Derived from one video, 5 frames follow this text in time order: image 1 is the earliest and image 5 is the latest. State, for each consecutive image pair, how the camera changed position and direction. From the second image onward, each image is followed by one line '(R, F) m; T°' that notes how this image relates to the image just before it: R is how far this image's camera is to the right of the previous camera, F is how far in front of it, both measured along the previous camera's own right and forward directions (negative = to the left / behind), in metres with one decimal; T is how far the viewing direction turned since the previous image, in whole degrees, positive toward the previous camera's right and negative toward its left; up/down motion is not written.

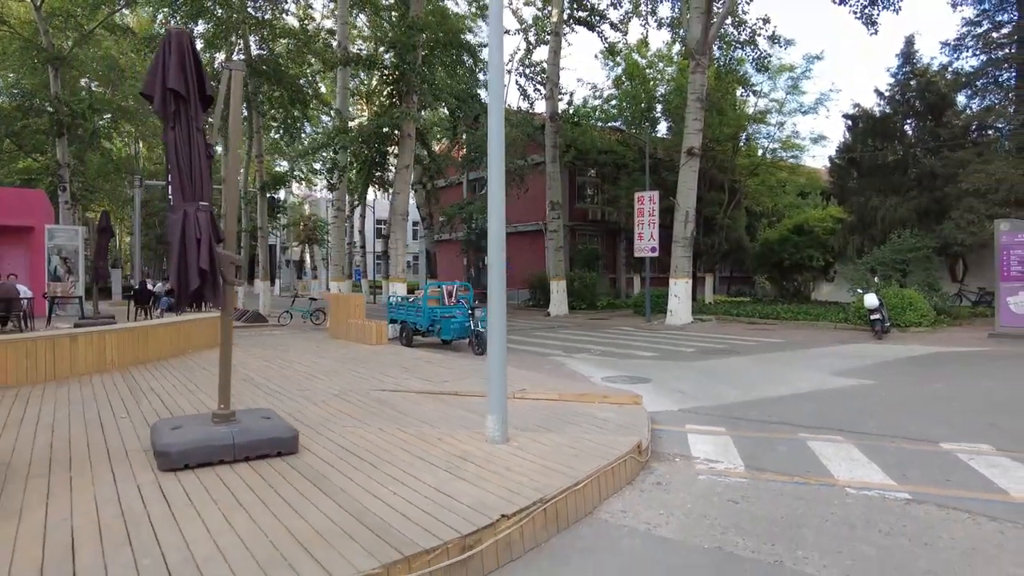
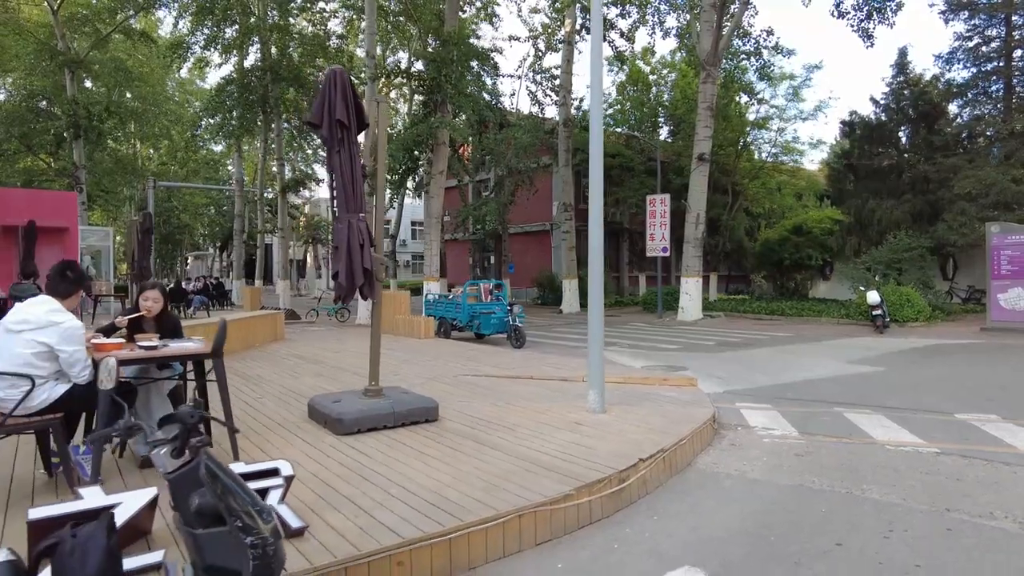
(-1.1, -1.0) m; +1°
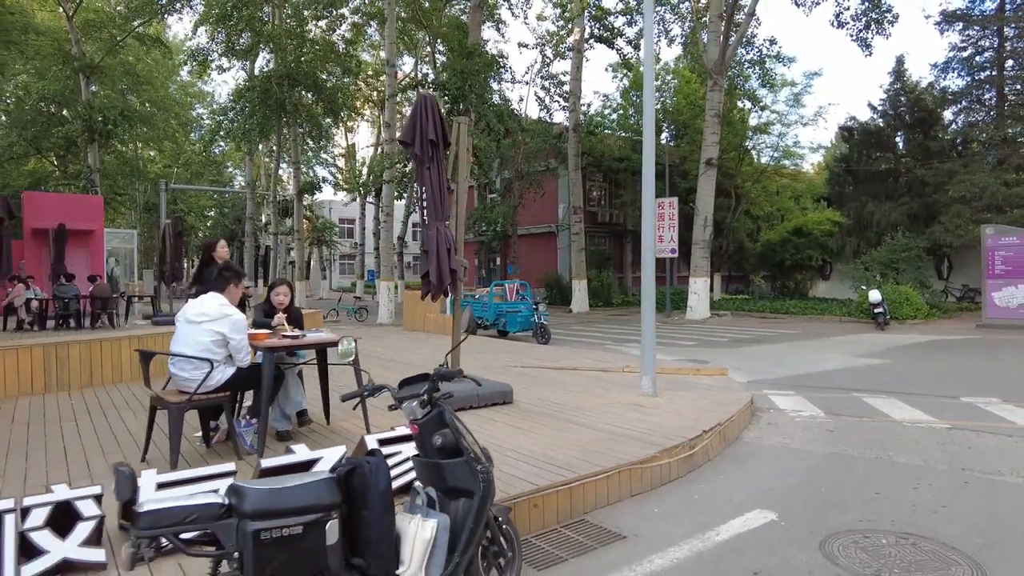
(-0.8, -0.8) m; +1°
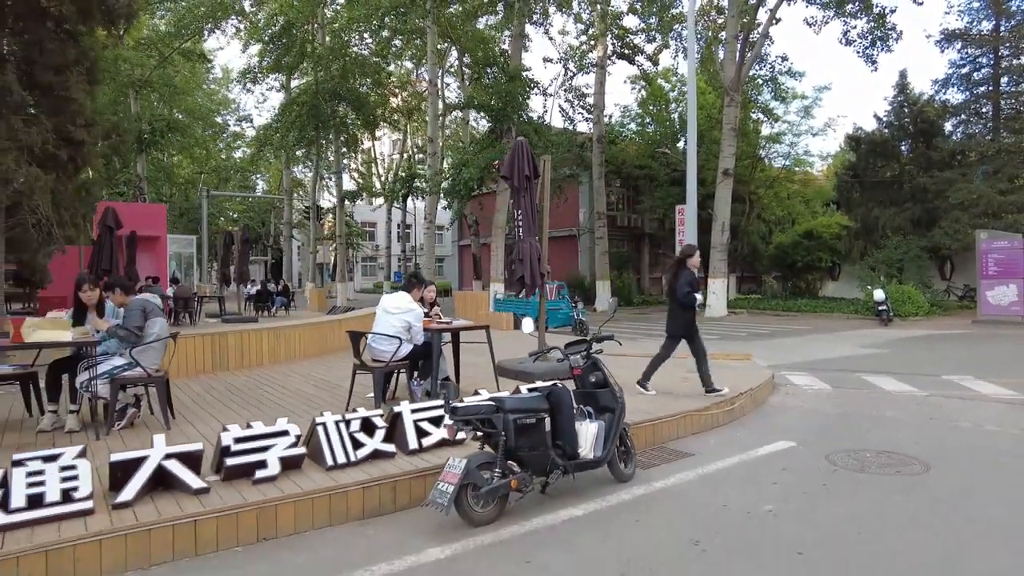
(-0.9, -2.0) m; -1°
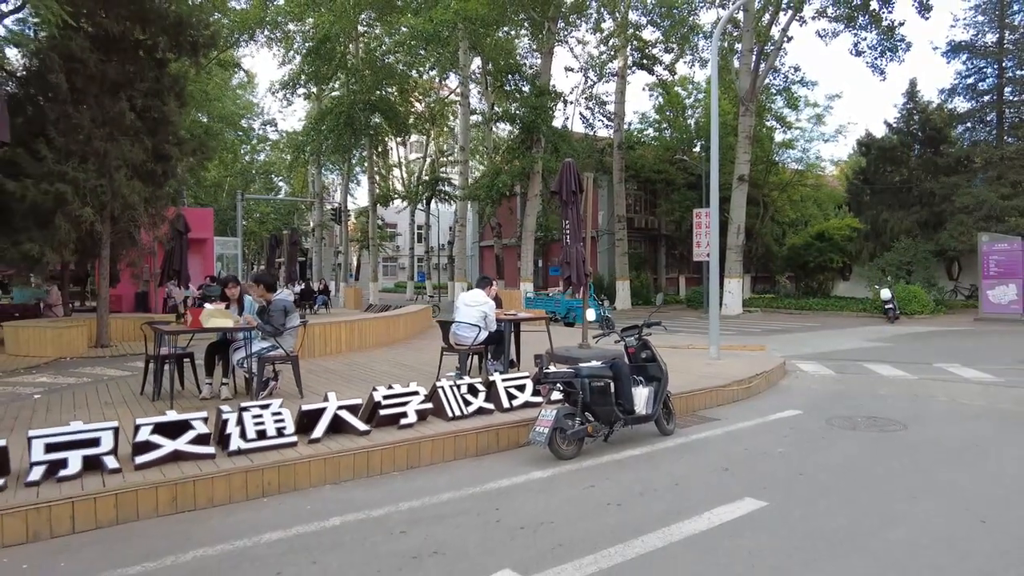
(-0.6, -1.5) m; -1°
